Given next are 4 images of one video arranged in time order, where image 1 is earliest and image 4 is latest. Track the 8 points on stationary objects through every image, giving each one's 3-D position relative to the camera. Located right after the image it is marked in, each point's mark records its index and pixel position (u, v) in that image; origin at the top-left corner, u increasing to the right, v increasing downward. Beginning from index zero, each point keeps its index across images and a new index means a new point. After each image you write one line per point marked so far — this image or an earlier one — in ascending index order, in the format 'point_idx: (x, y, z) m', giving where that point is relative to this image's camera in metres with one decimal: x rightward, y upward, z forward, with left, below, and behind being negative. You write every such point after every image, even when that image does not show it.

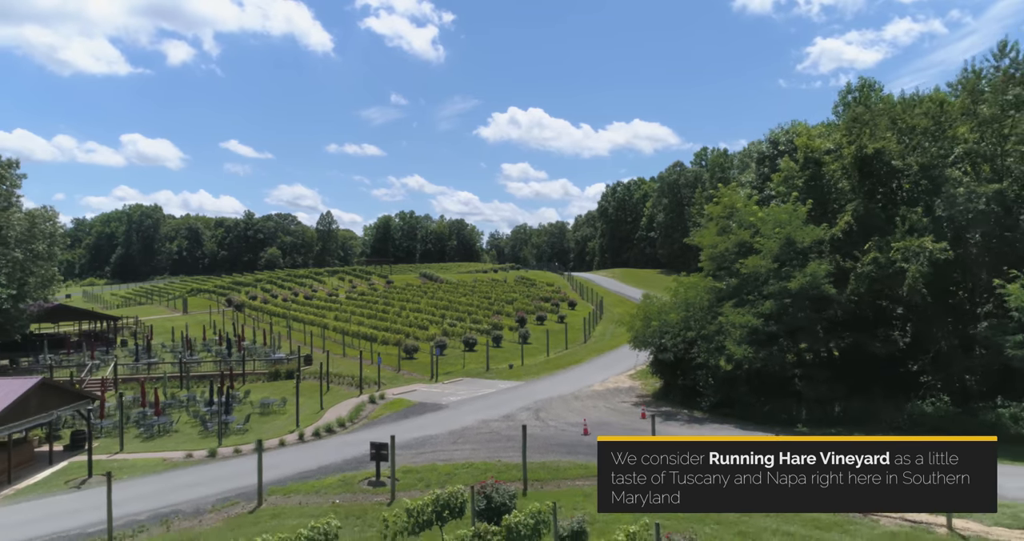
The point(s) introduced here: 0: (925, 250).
0: (+14.4, +0.8, +19.9) m
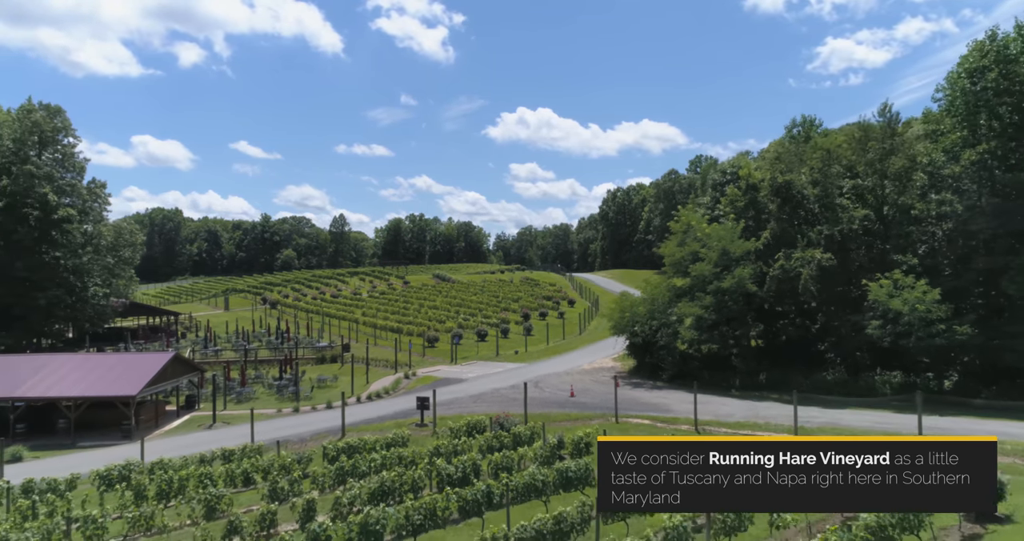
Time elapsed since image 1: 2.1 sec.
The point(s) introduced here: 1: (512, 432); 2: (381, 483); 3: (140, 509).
0: (+14.7, +0.6, +27.3) m
1: (0.0, -5.6, +19.4) m
2: (-3.2, -5.1, +13.5) m
3: (-9.0, -5.7, +13.4) m
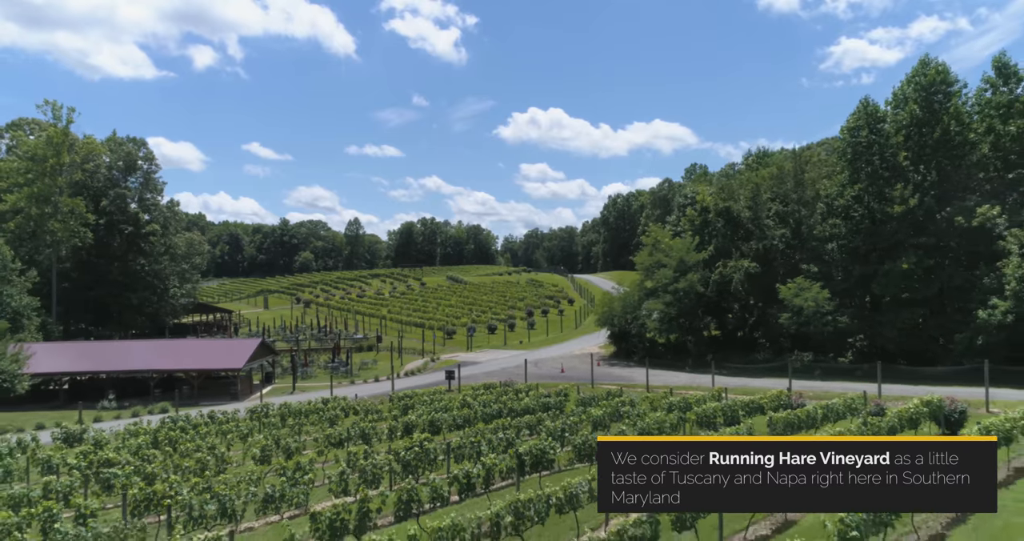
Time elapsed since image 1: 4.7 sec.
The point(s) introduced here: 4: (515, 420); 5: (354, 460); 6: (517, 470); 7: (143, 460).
0: (+14.9, +0.2, +36.1) m
1: (+0.1, -5.9, +28.5) m
2: (-3.1, -5.5, +22.7) m
3: (-8.9, -6.1, +22.6) m
4: (+0.1, -5.3, +19.7) m
5: (-4.4, -5.1, +15.2) m
6: (+0.1, -5.2, +14.7) m
7: (-11.2, -5.7, +16.8) m
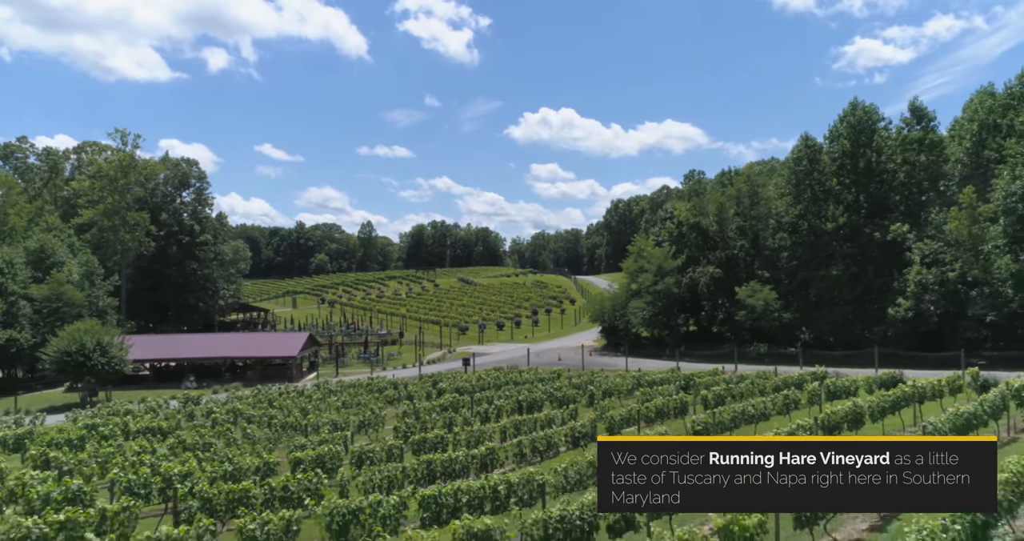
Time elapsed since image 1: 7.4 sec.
0: (+15.3, -0.2, +43.4) m
1: (+0.4, -6.3, +36.0) m
2: (-3.0, -5.9, +30.2) m
3: (-8.8, -6.5, +30.3) m
4: (+0.2, -5.7, +27.2) m
5: (-4.4, -5.5, +22.8) m
6: (+0.2, -5.6, +22.2) m
7: (-11.1, -6.1, +24.5) m
